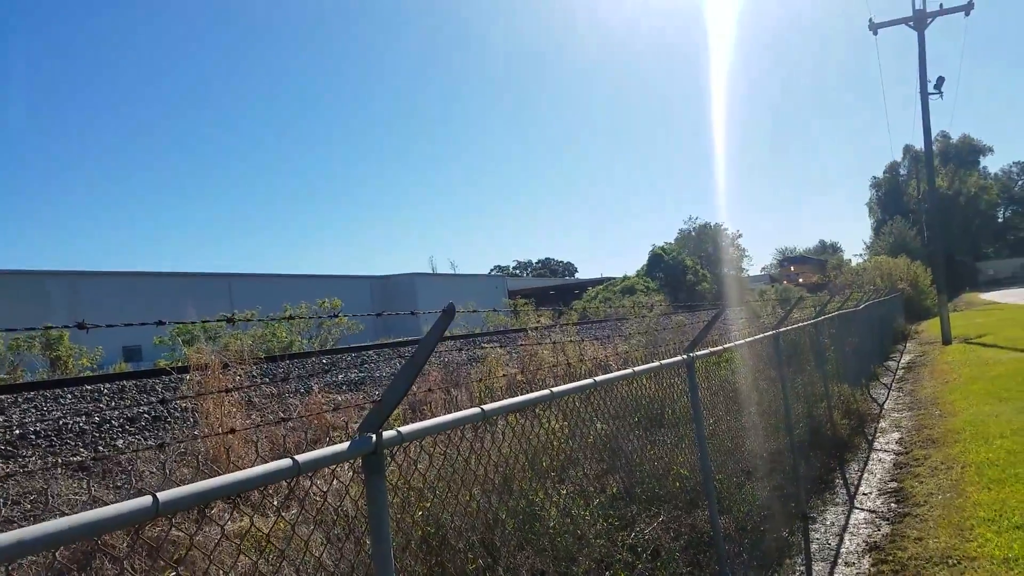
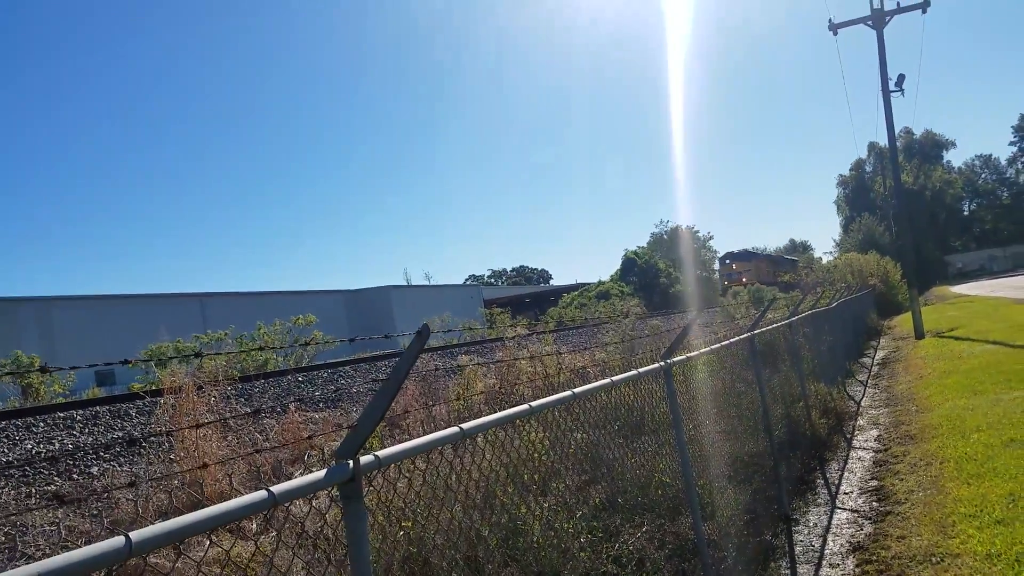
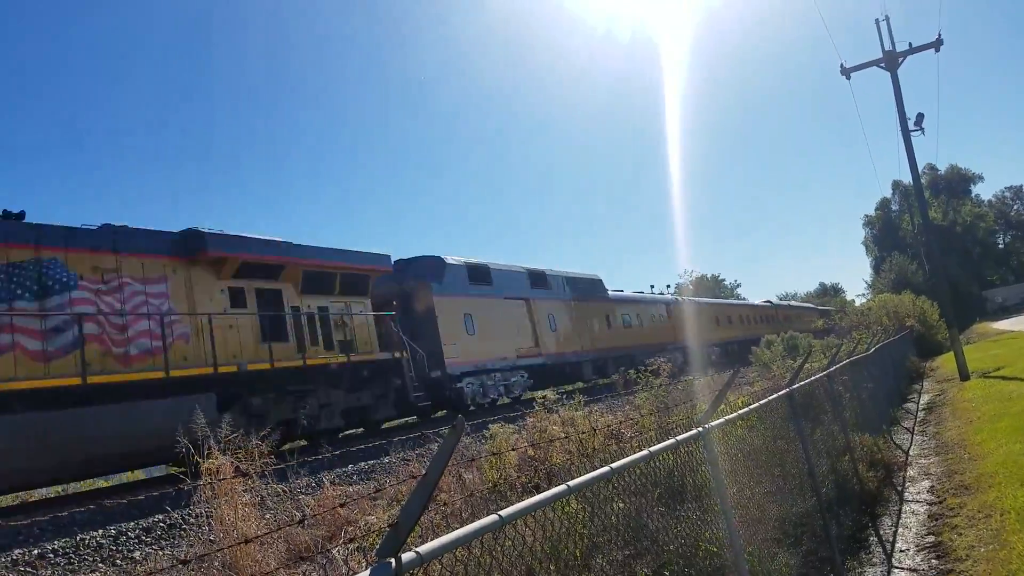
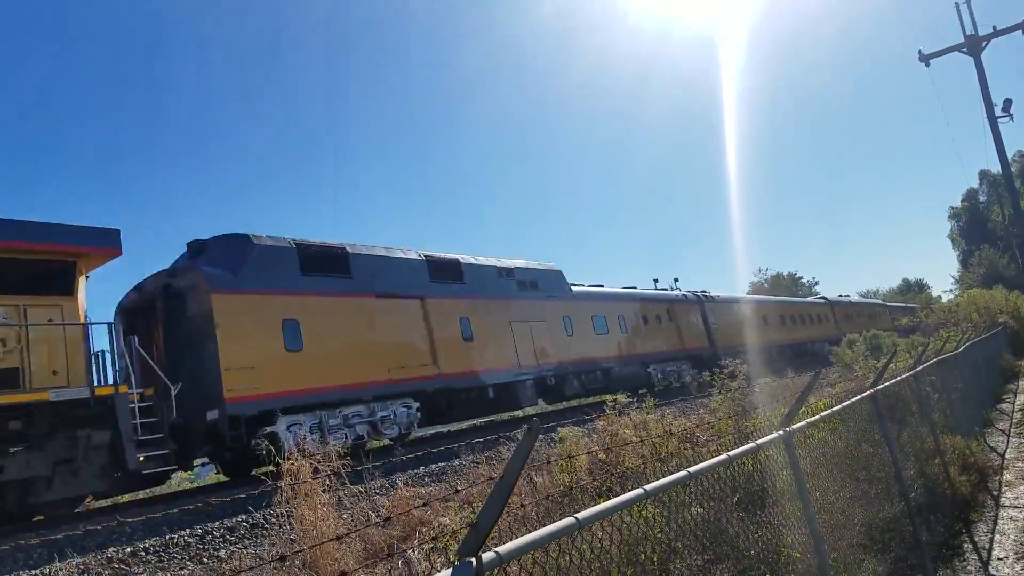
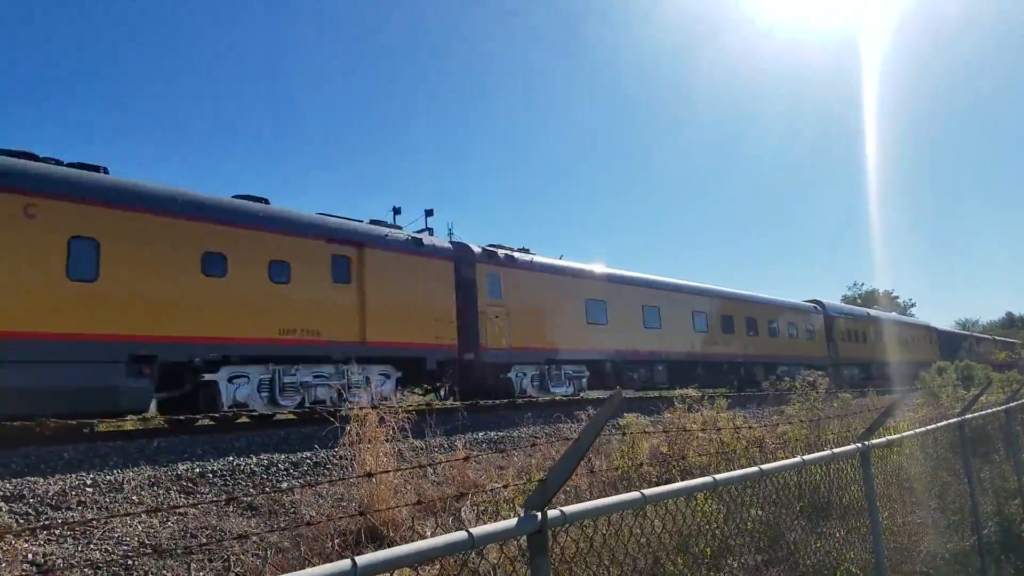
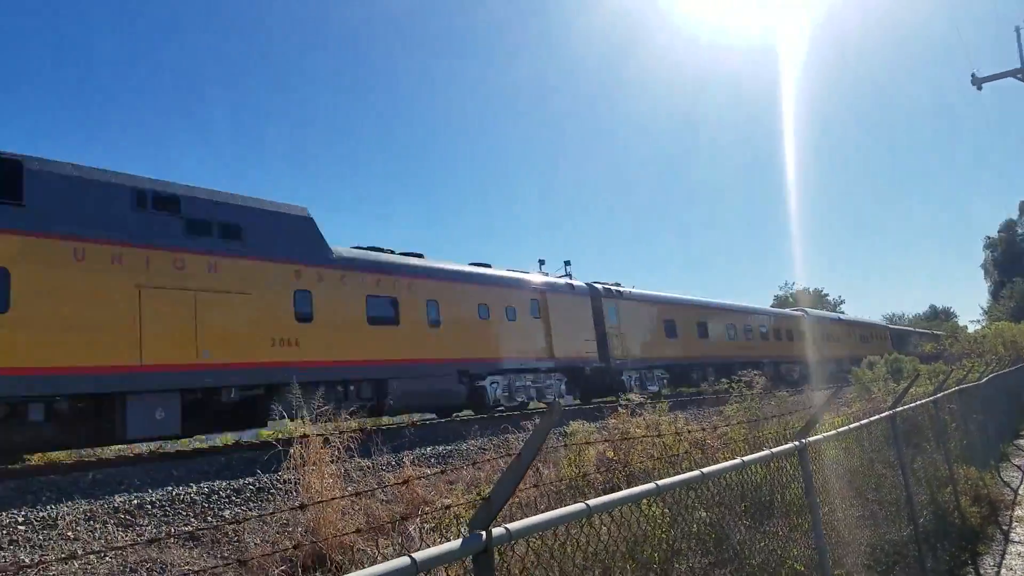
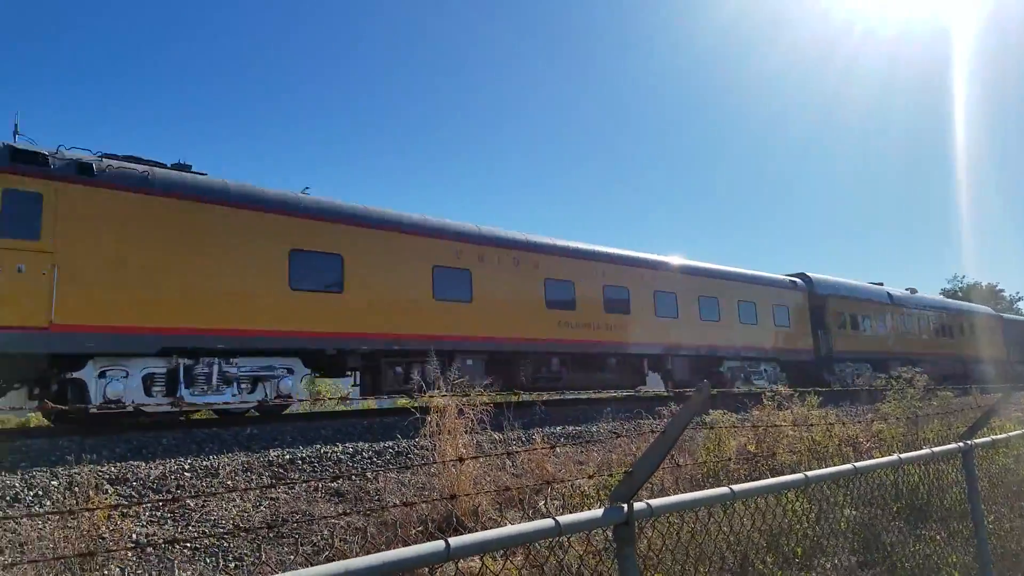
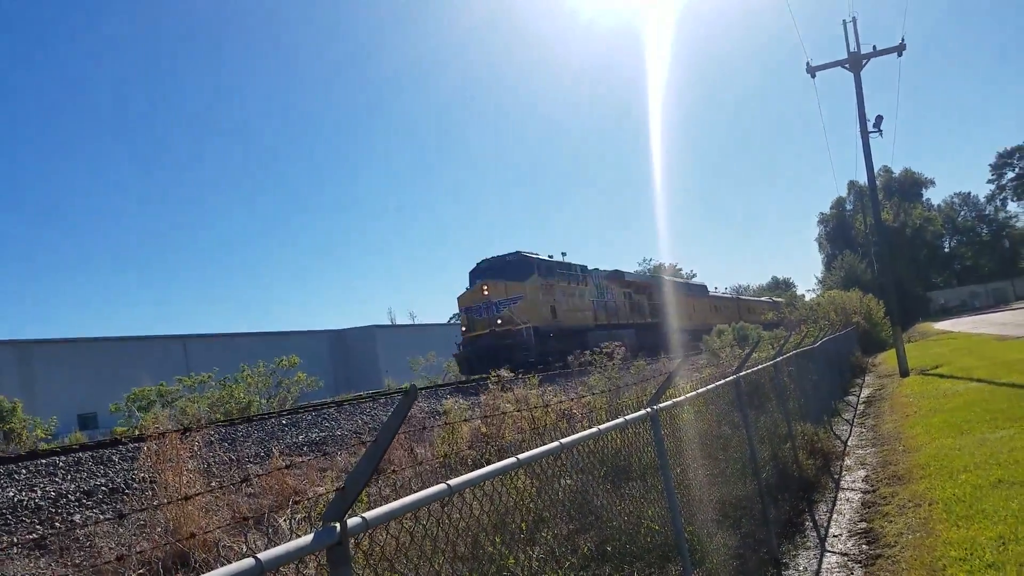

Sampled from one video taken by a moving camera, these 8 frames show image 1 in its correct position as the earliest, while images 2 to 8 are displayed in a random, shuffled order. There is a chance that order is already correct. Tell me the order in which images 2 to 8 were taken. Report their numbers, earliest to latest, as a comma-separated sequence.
2, 8, 3, 4, 6, 5, 7
